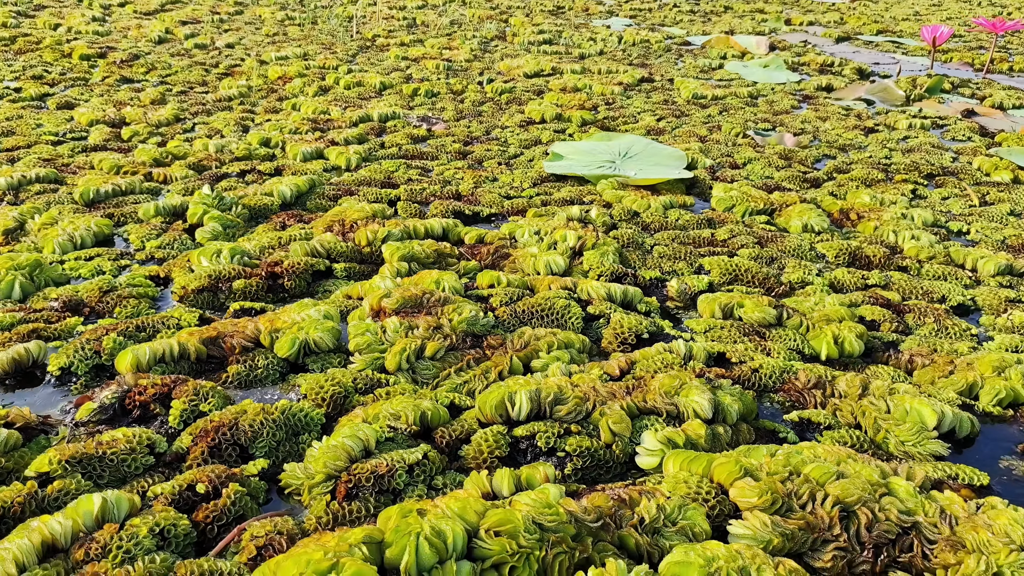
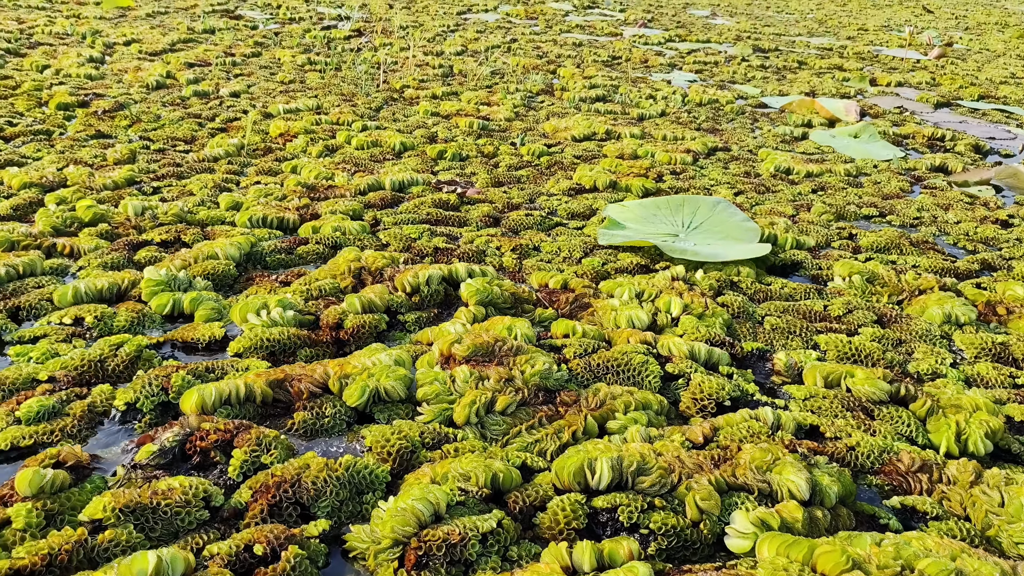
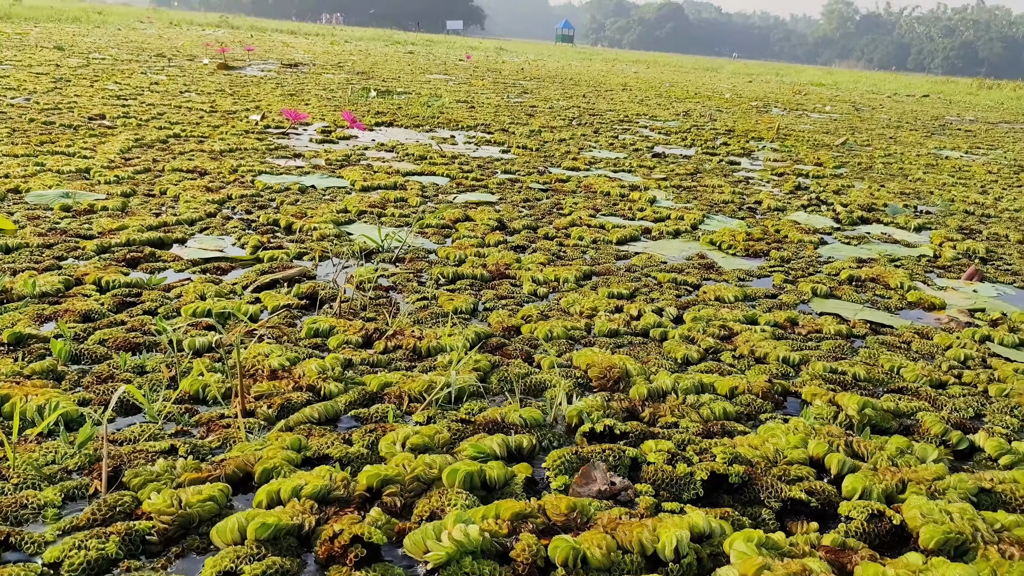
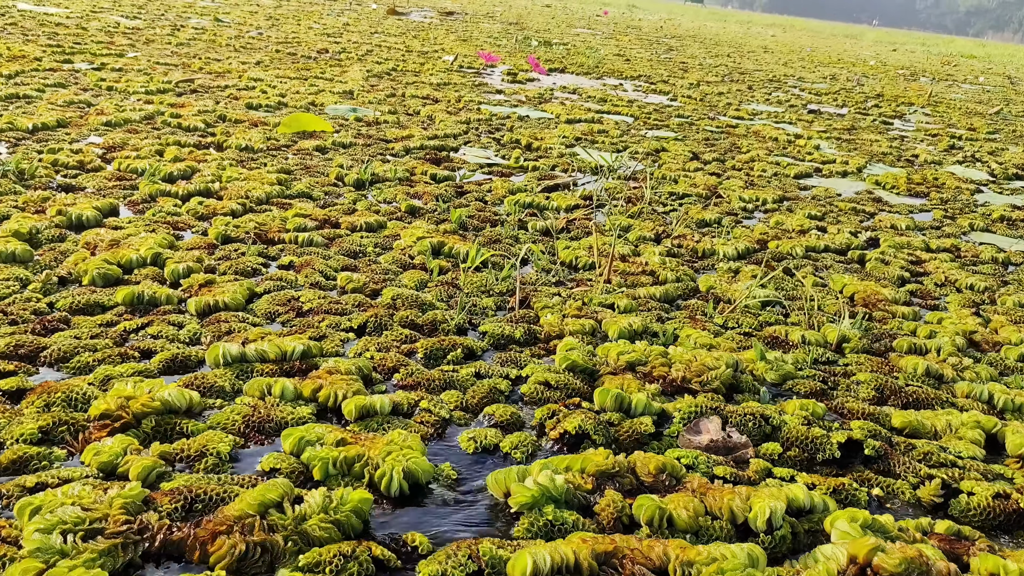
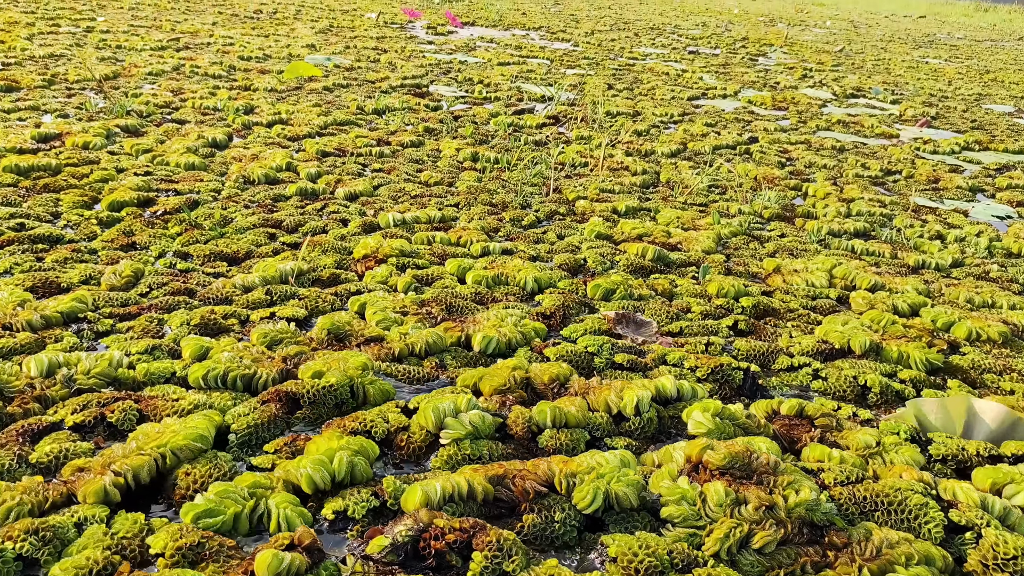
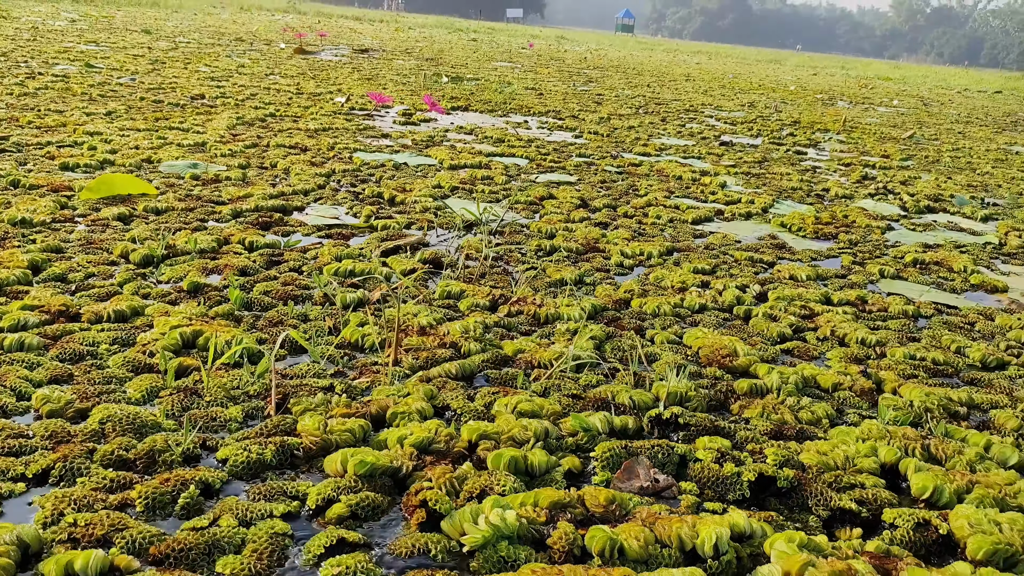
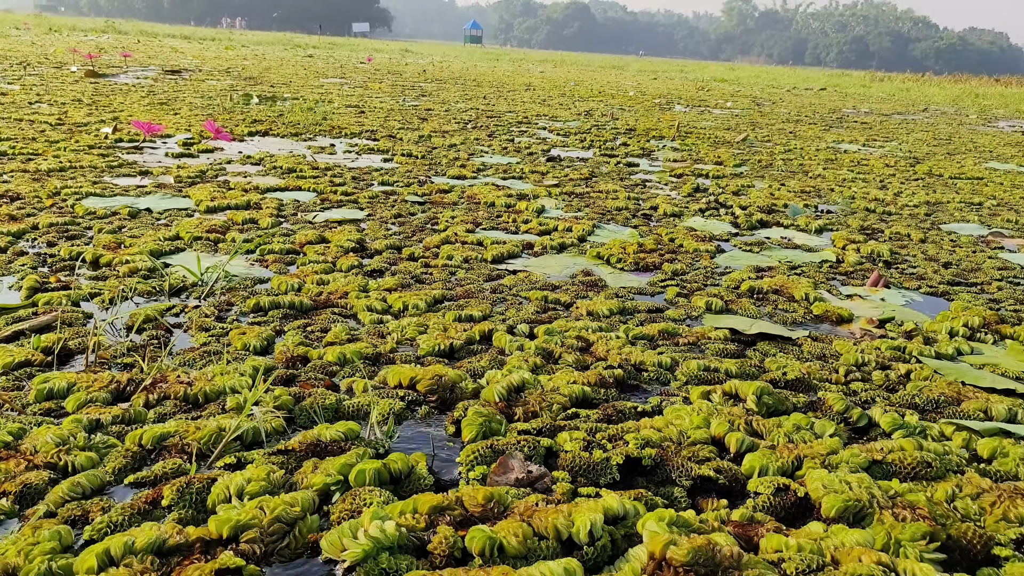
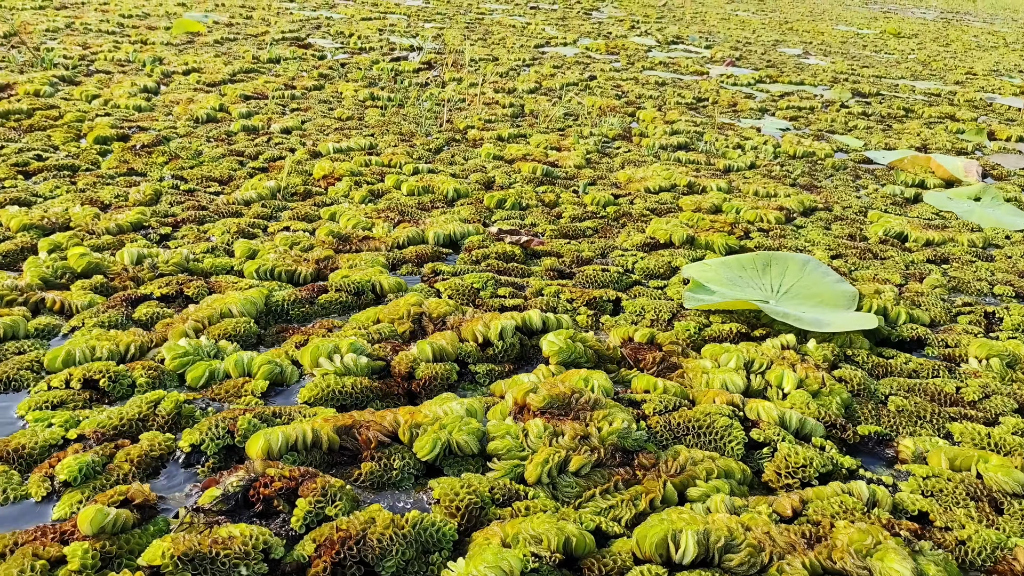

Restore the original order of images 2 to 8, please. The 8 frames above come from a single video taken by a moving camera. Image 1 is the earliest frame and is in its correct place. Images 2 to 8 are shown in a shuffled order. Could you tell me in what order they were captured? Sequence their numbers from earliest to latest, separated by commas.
2, 8, 5, 4, 6, 3, 7
